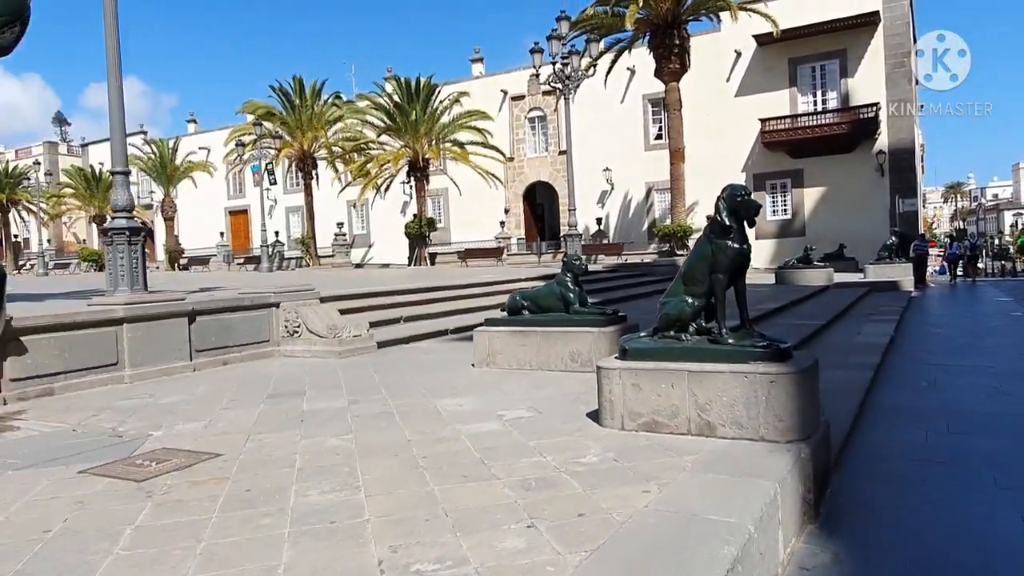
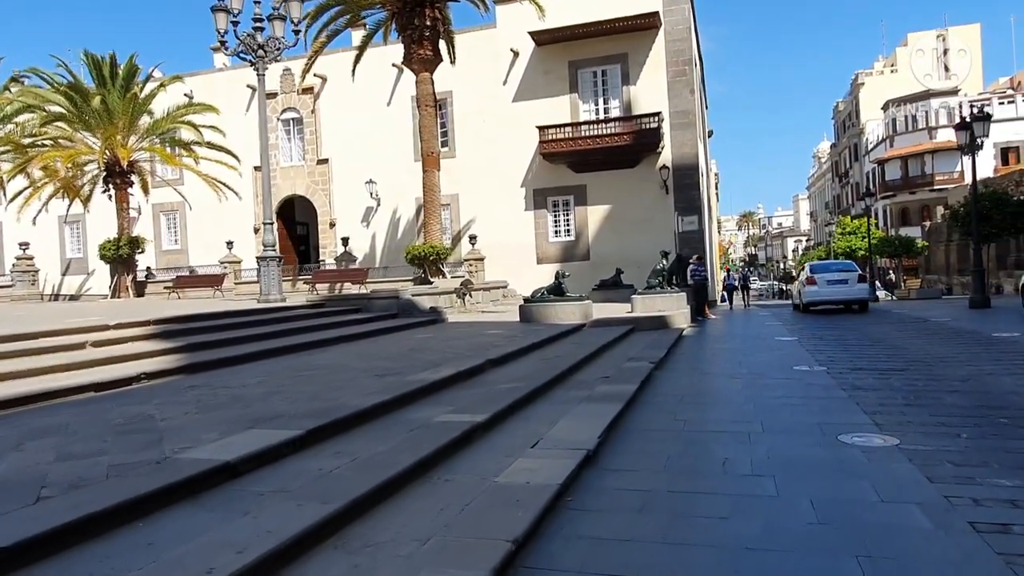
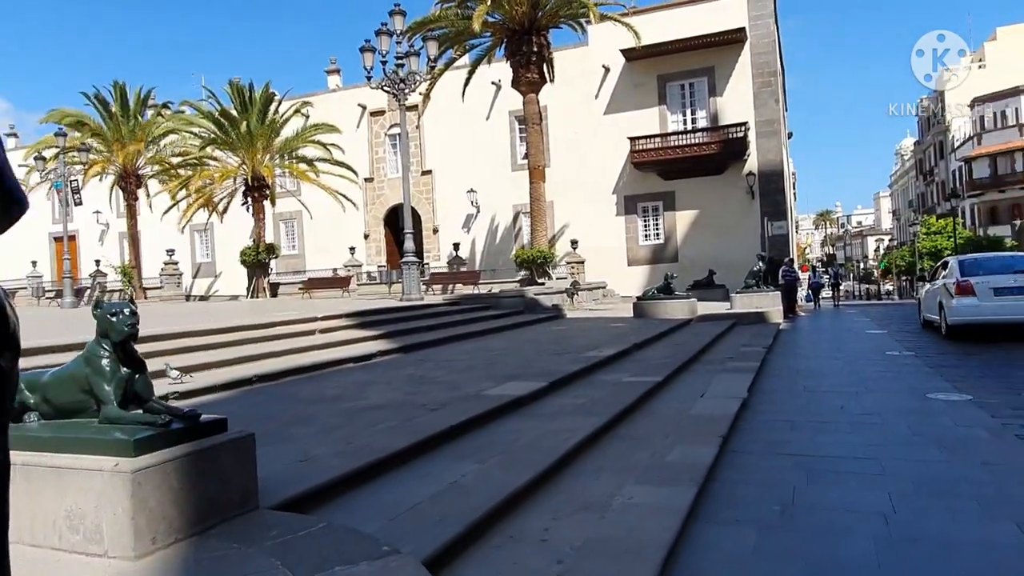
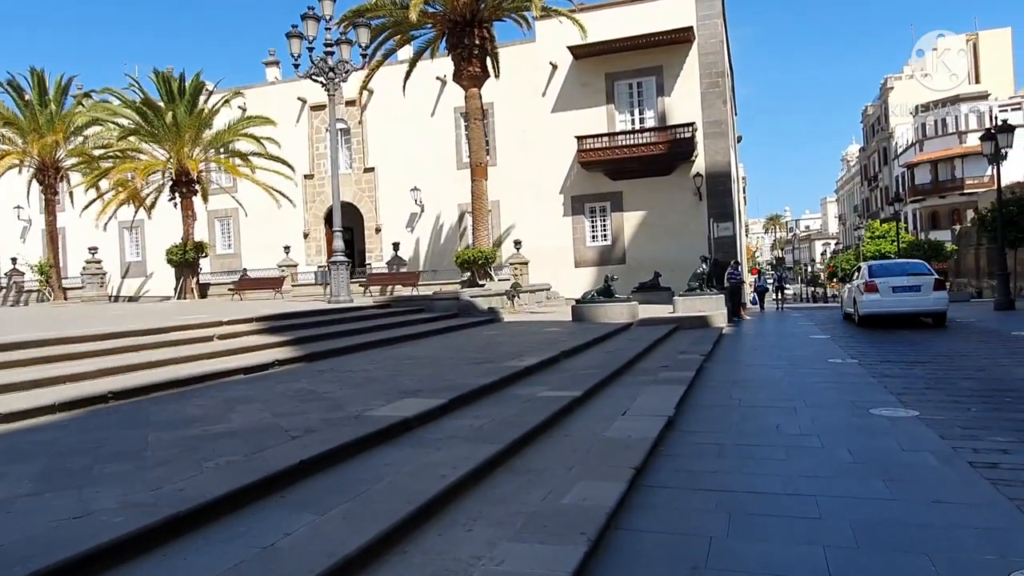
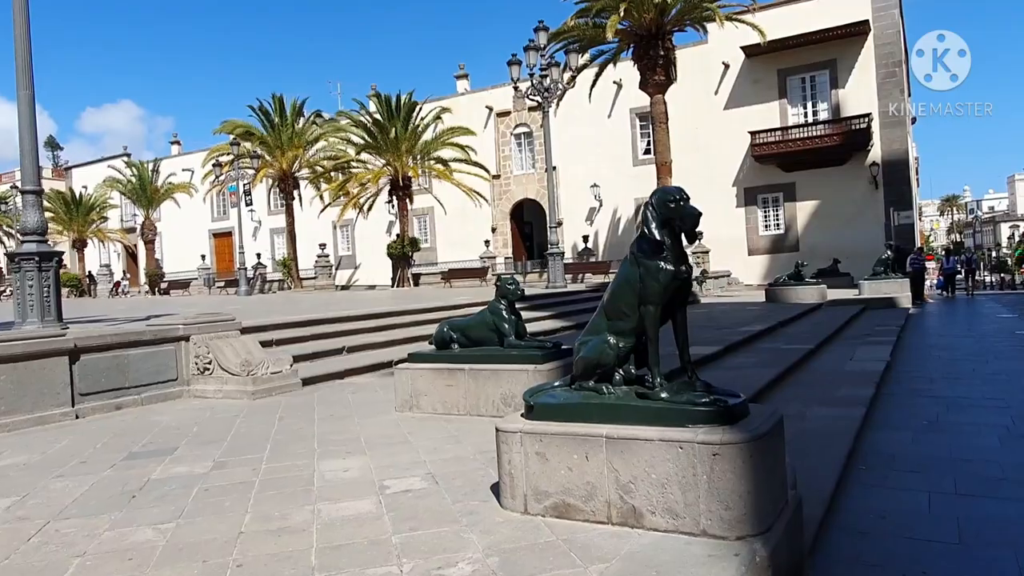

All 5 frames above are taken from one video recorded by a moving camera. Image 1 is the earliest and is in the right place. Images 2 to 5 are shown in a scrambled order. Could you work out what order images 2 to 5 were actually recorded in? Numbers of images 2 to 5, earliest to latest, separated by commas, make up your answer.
5, 3, 4, 2
